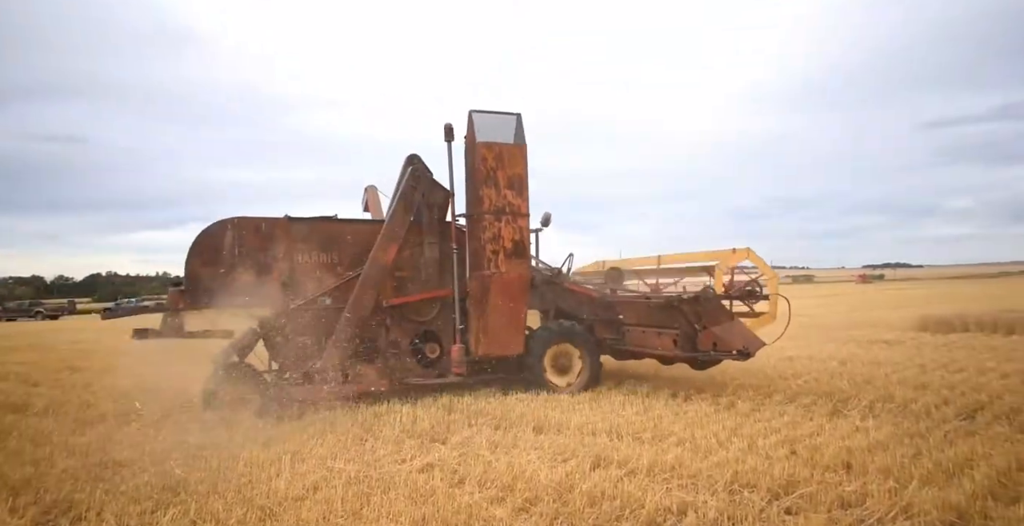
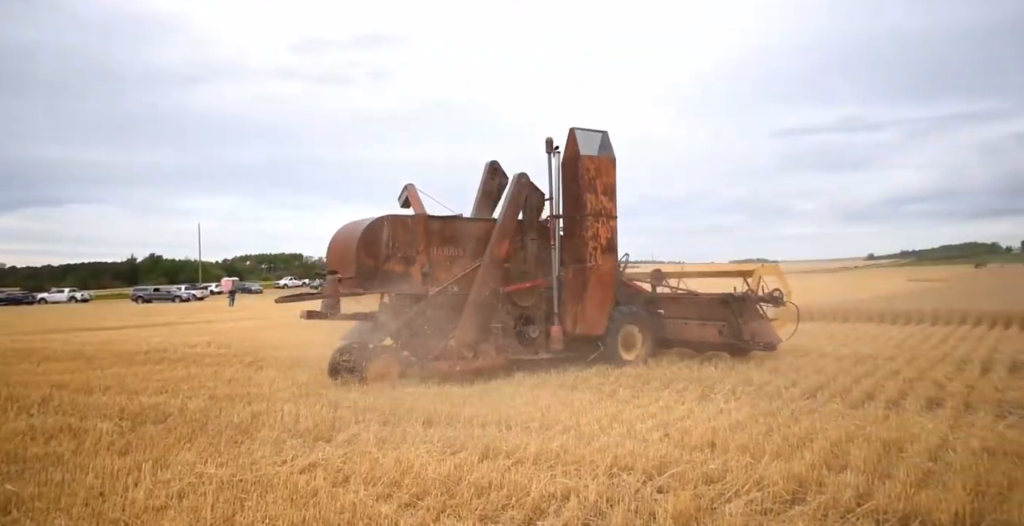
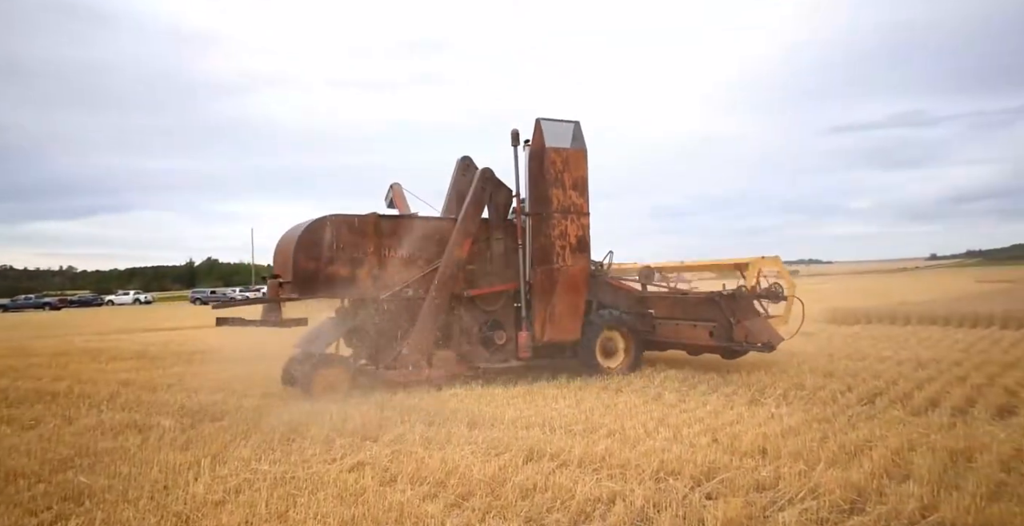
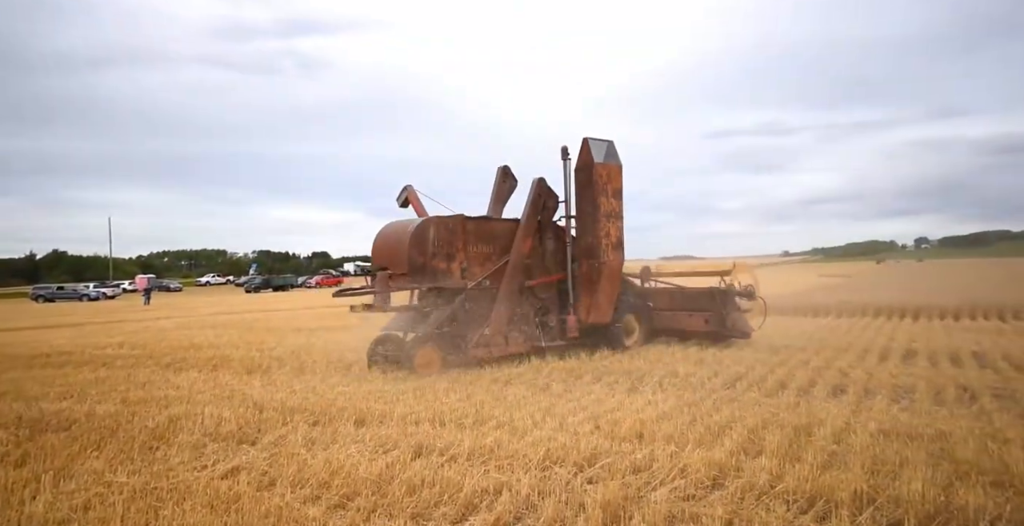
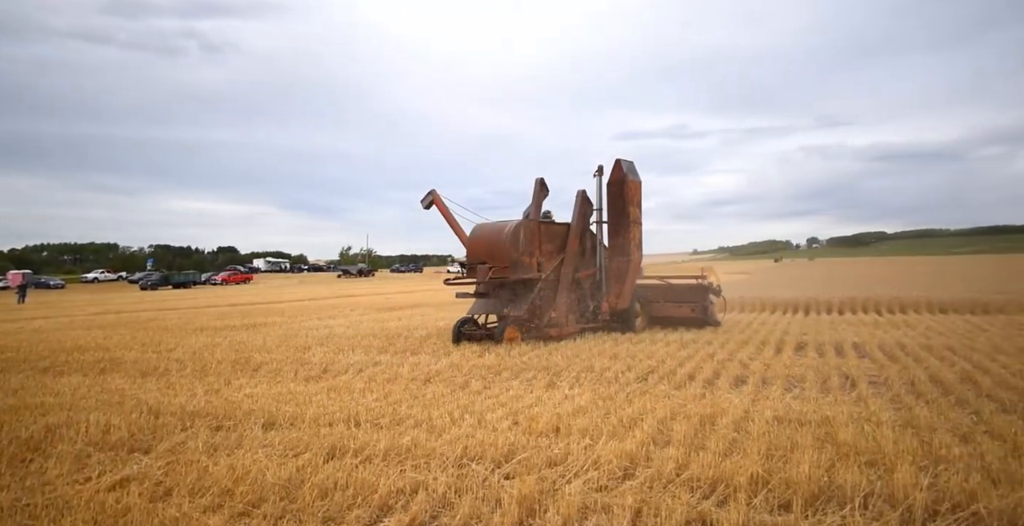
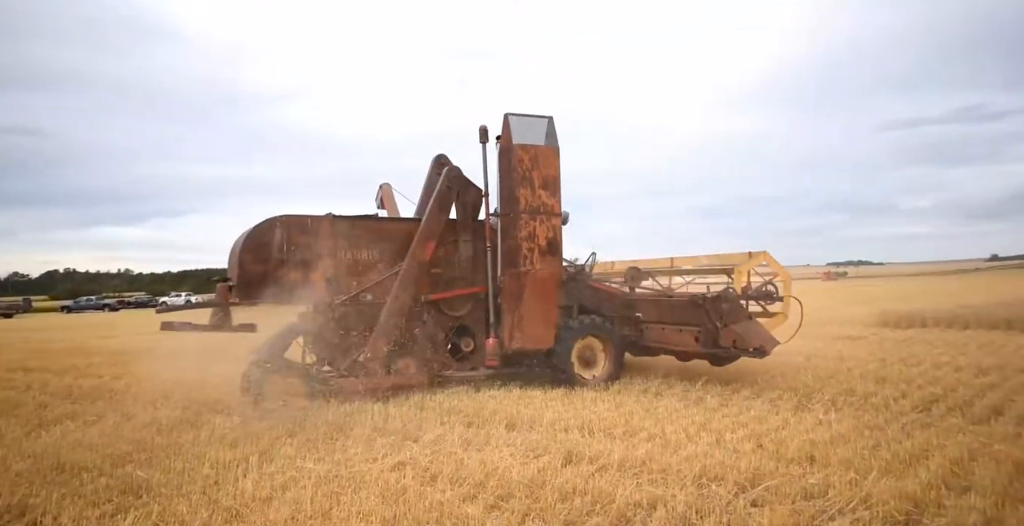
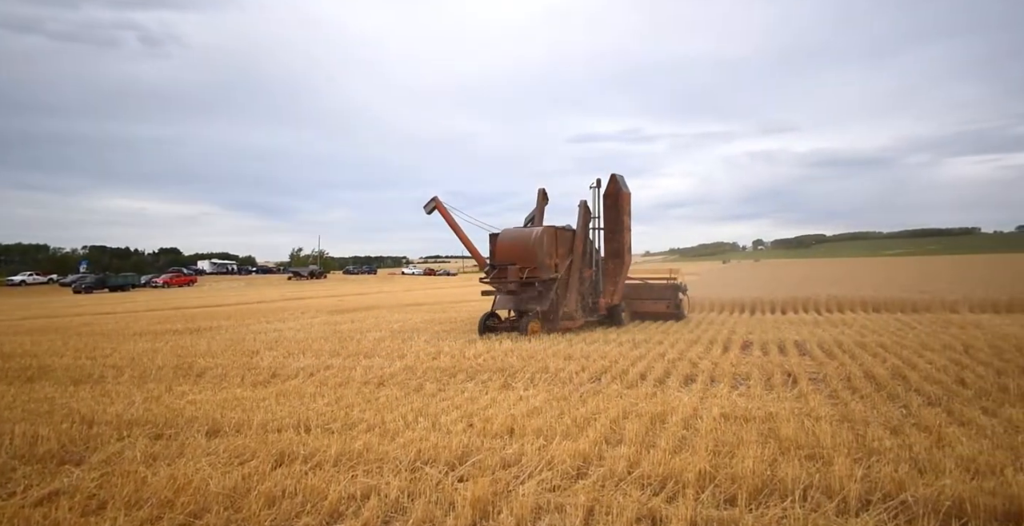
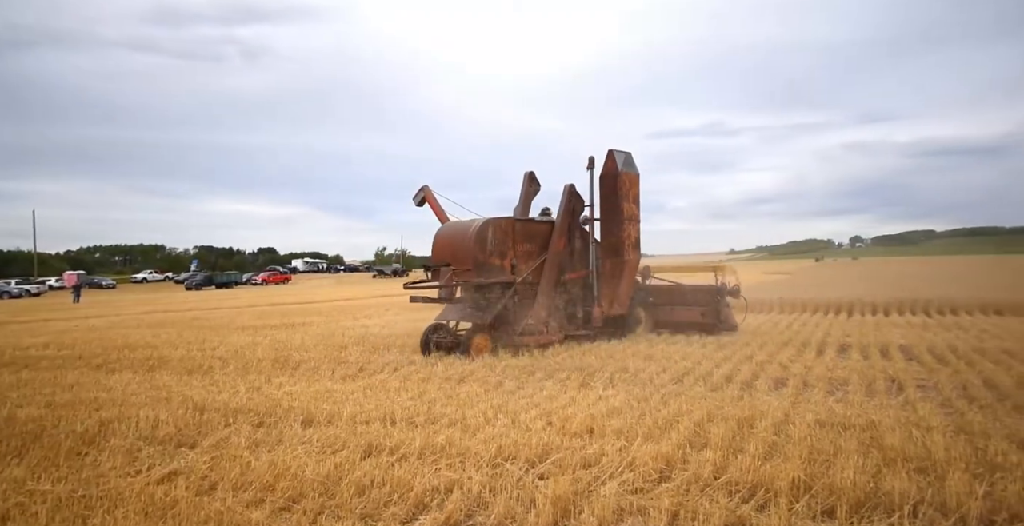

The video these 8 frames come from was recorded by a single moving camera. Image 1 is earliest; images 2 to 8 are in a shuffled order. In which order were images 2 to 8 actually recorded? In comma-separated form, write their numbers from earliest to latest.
6, 3, 2, 4, 8, 5, 7
